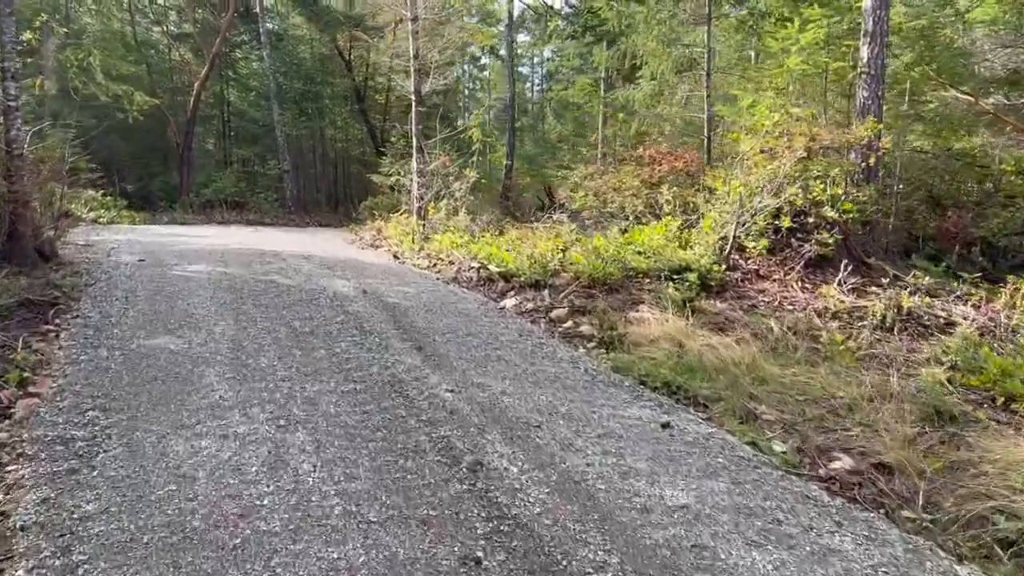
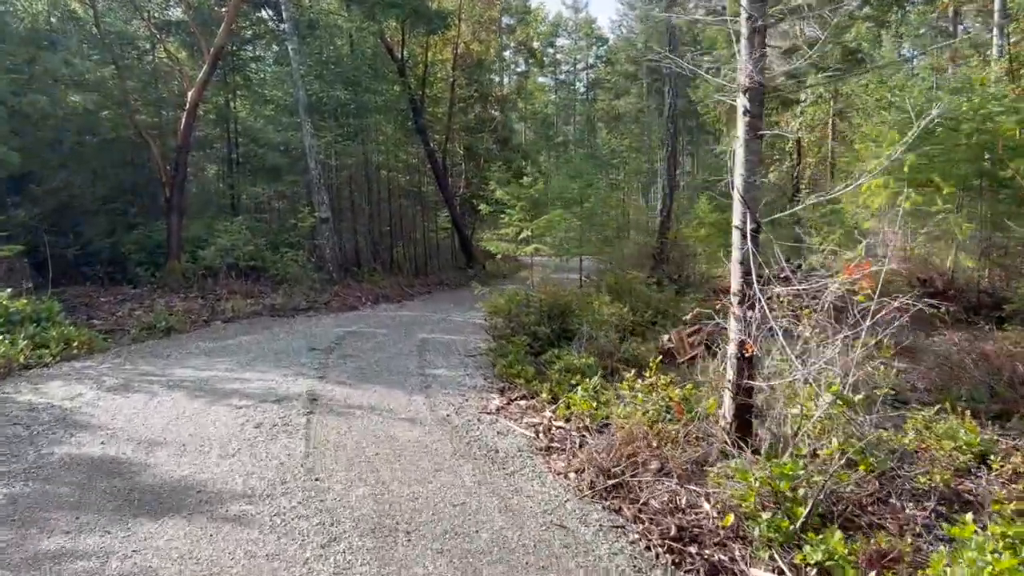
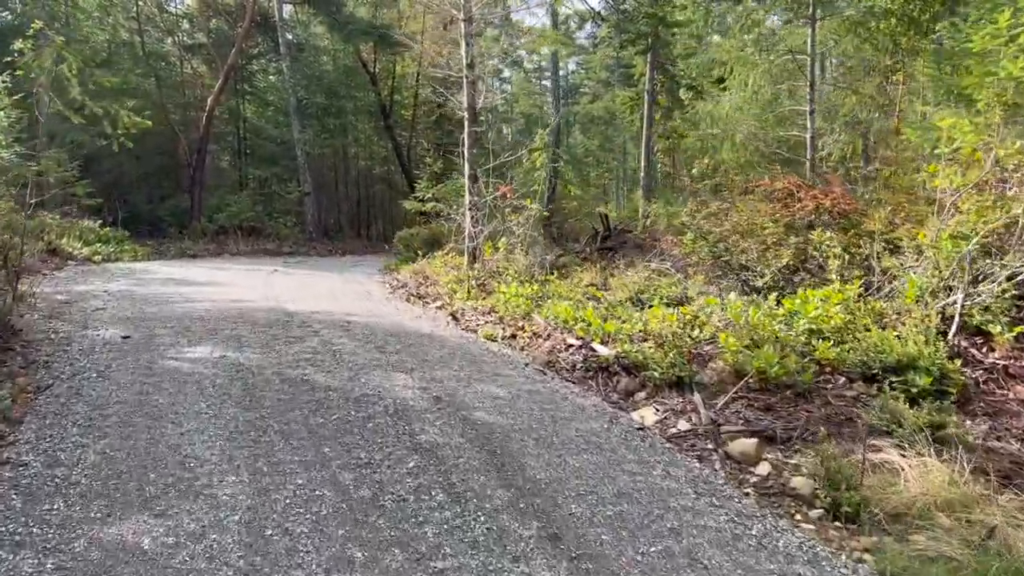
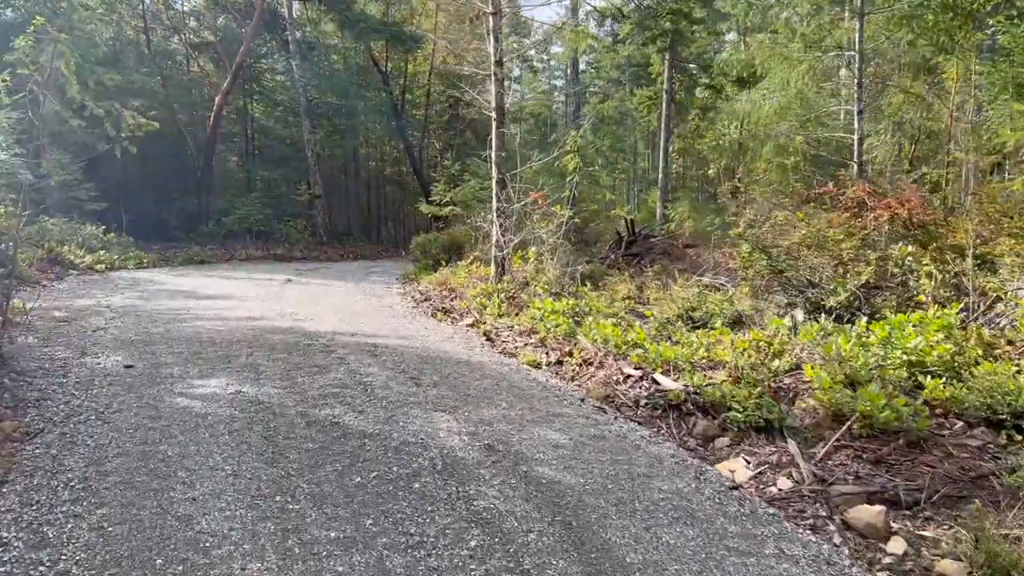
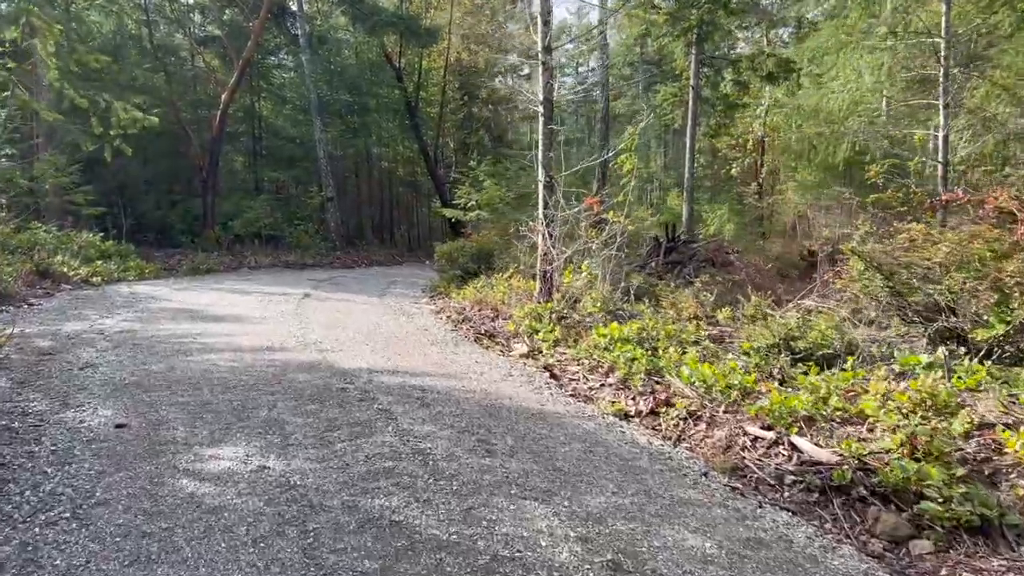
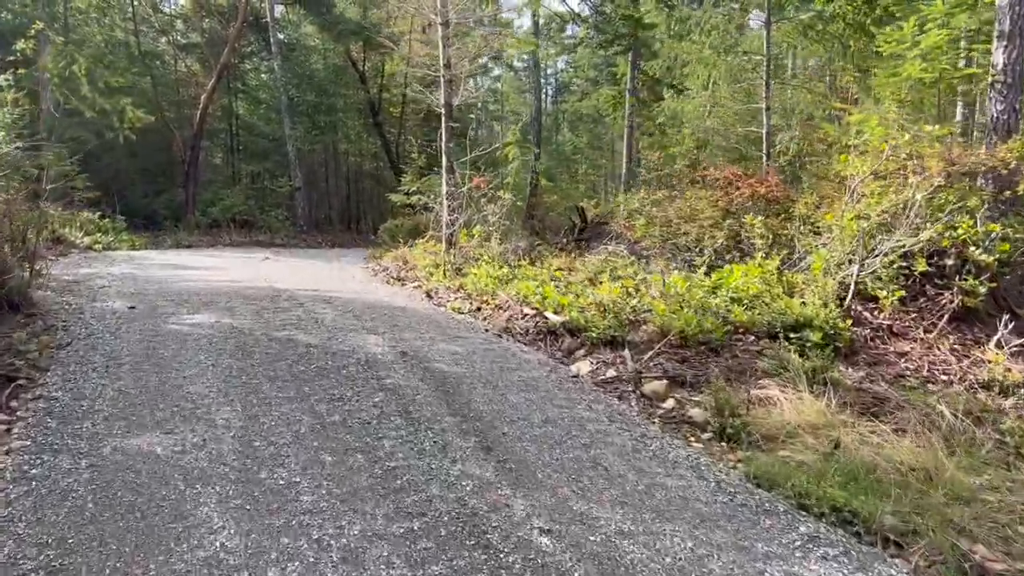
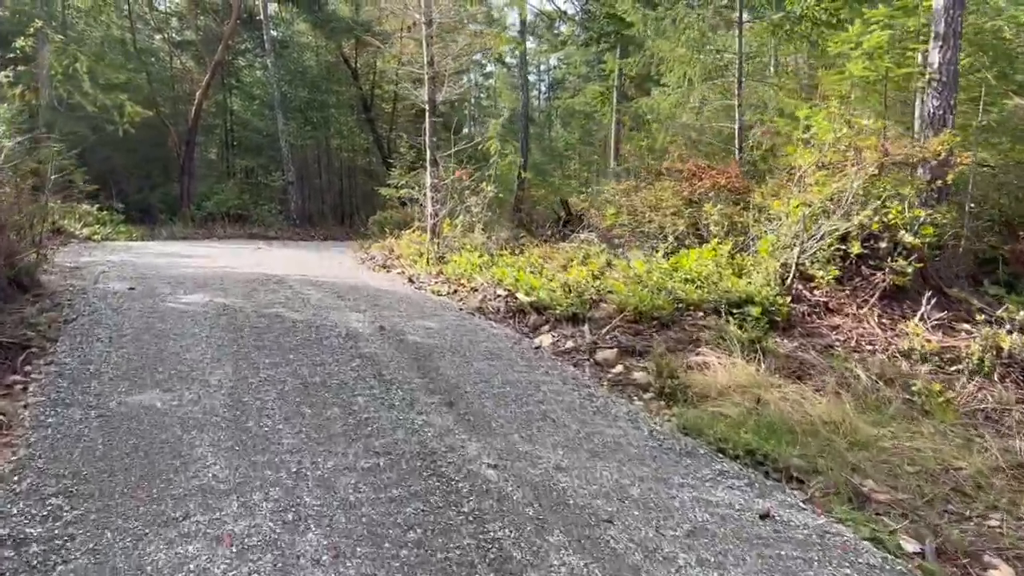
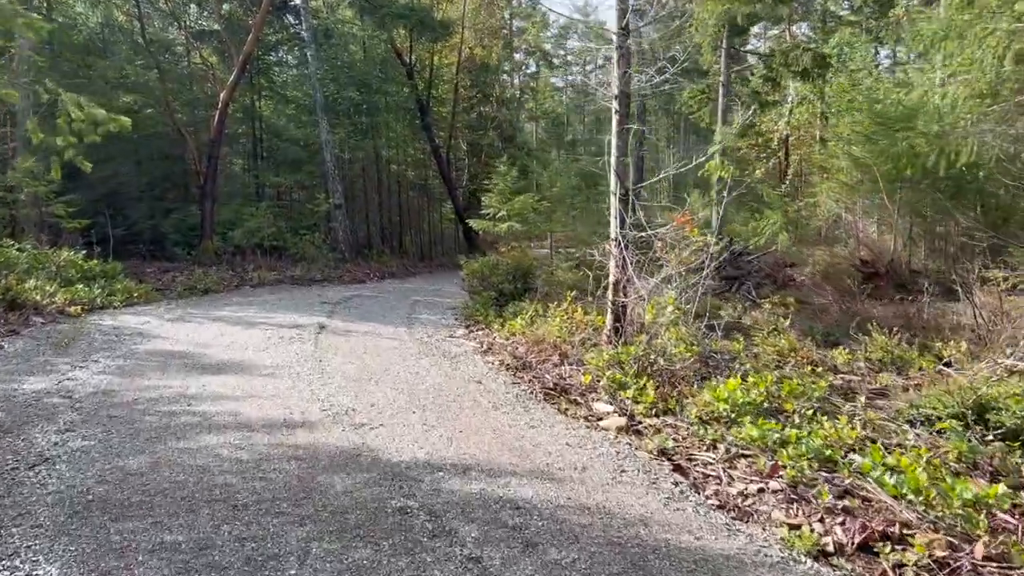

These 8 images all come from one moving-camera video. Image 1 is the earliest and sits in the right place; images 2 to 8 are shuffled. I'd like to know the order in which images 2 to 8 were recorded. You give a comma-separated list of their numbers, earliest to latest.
7, 6, 3, 4, 5, 8, 2
